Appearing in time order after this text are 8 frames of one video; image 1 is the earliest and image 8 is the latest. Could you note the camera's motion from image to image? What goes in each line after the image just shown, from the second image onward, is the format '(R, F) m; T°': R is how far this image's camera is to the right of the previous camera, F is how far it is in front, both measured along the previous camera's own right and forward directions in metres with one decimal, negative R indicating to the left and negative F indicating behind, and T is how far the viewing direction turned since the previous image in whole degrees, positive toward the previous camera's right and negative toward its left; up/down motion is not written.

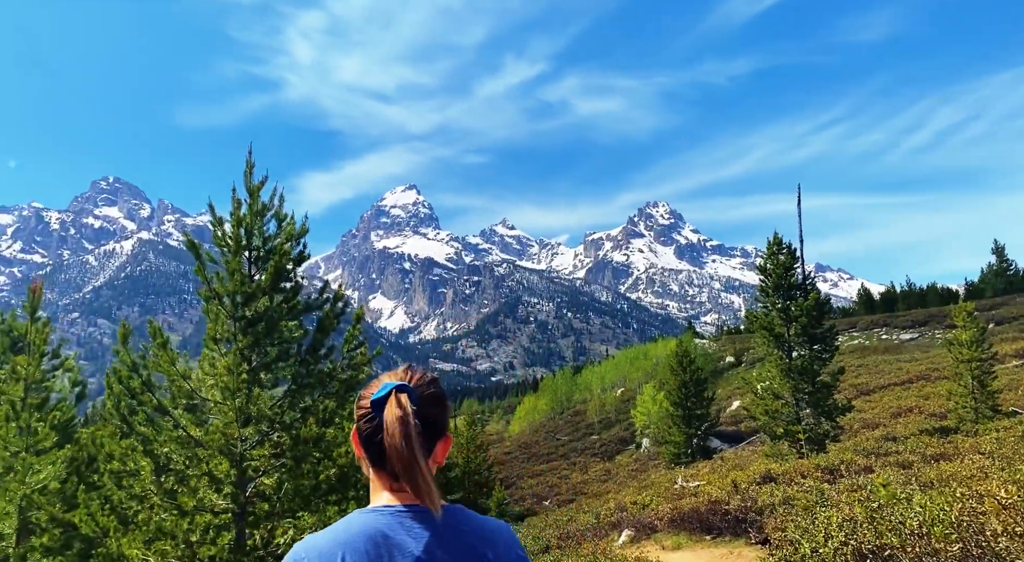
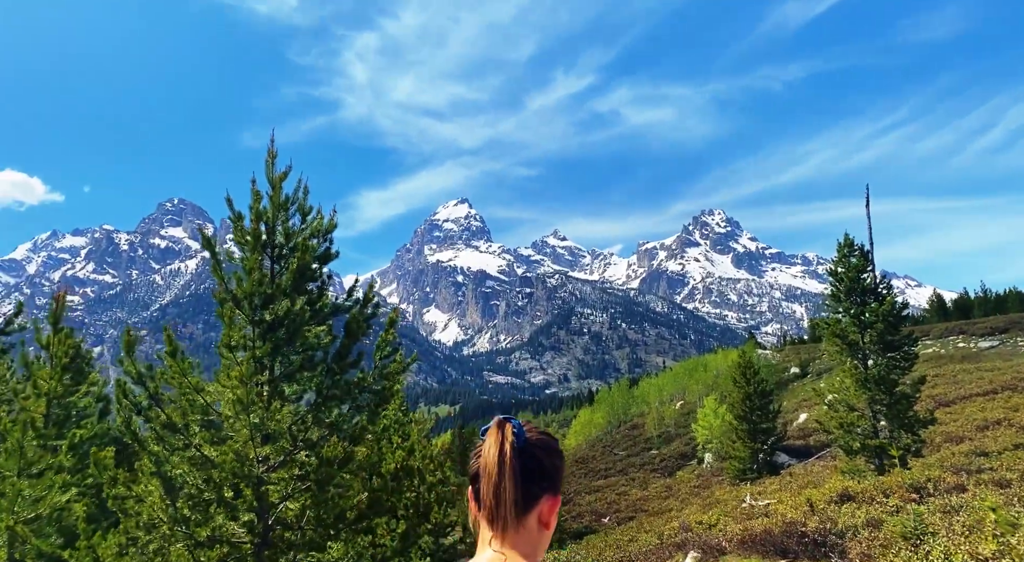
(0.0, +1.4) m; -4°
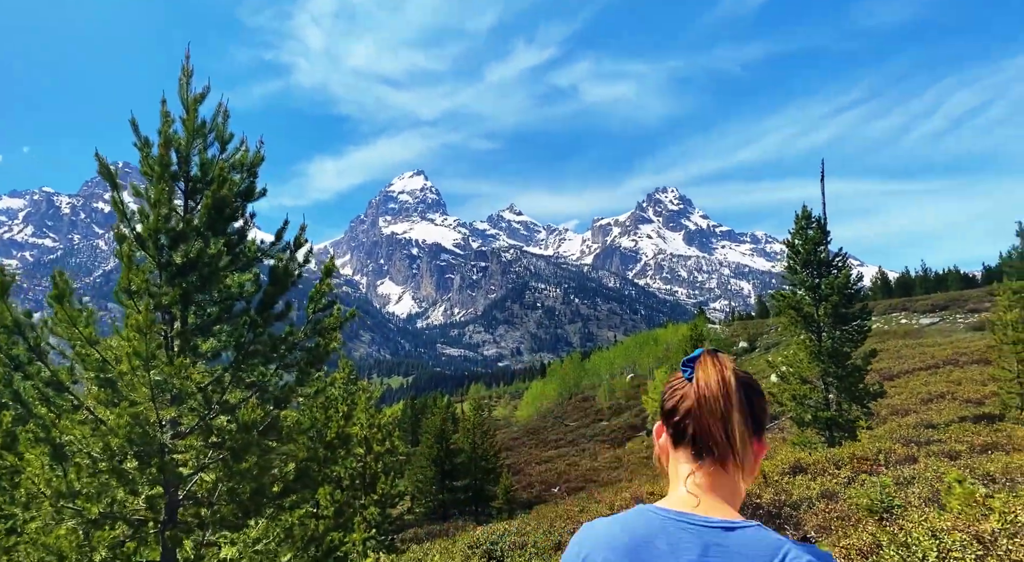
(0.0, +1.2) m; +3°
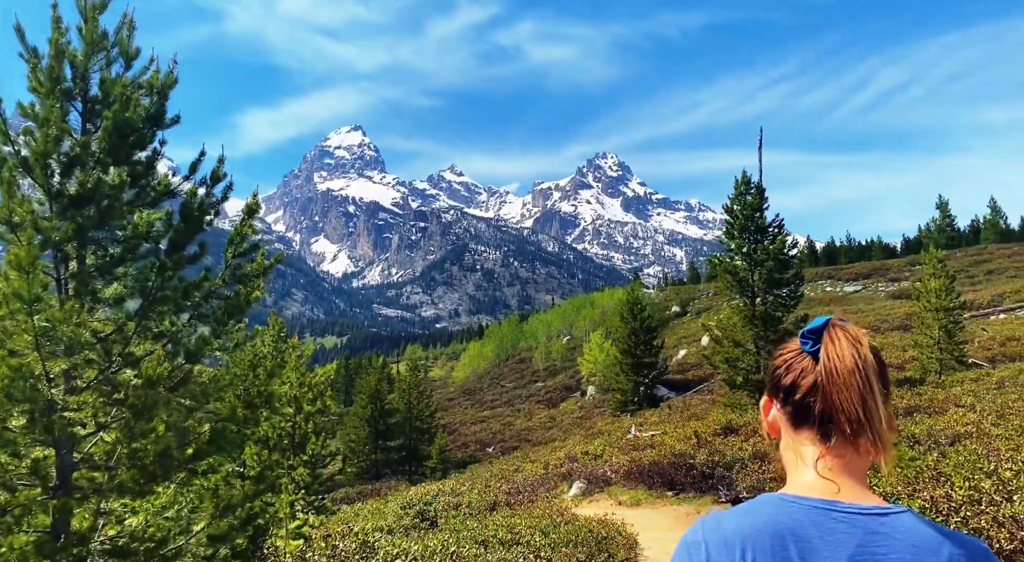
(-0.1, +0.7) m; +5°
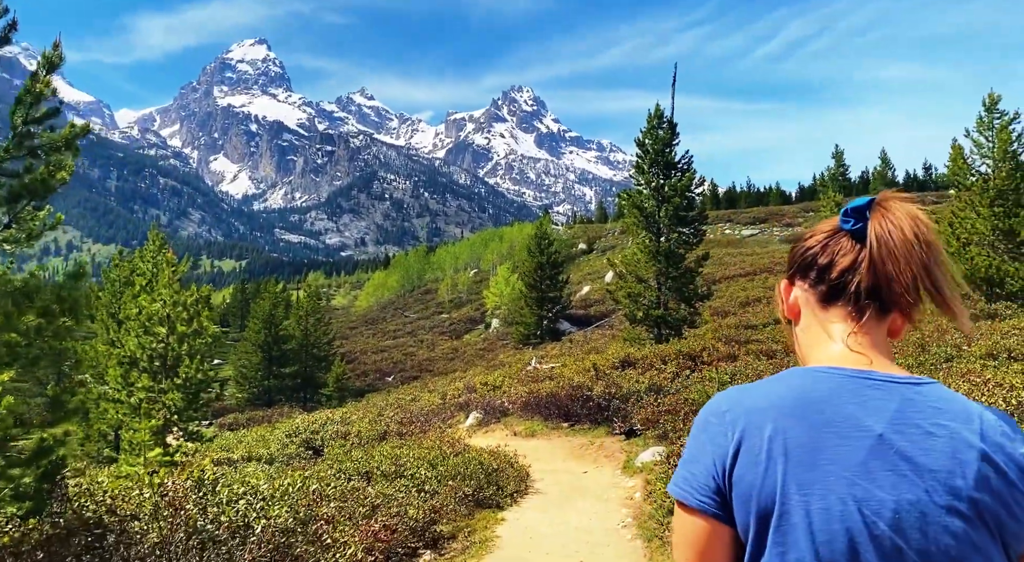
(+0.3, +1.2) m; +7°
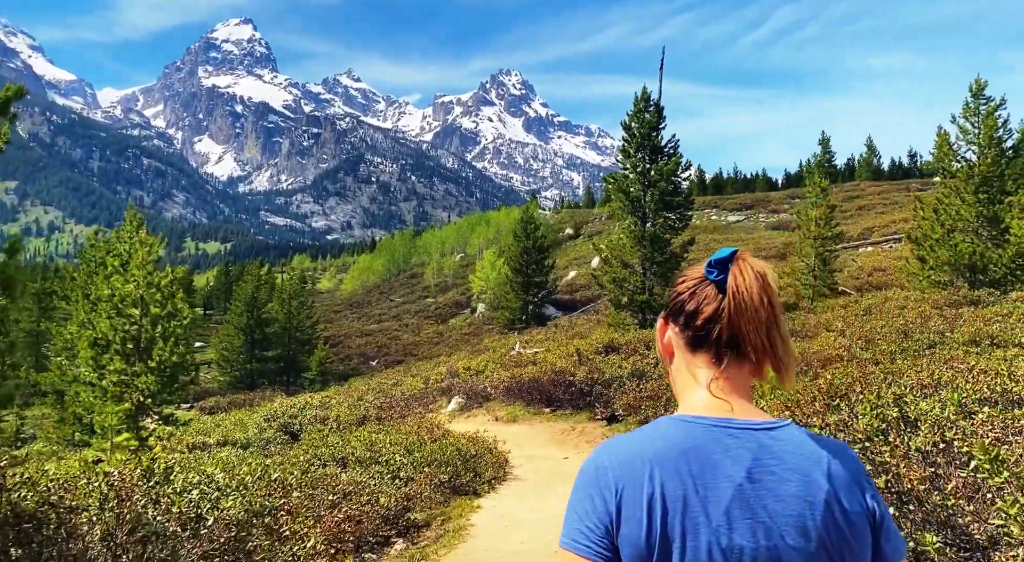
(+0.1, +0.4) m; +1°
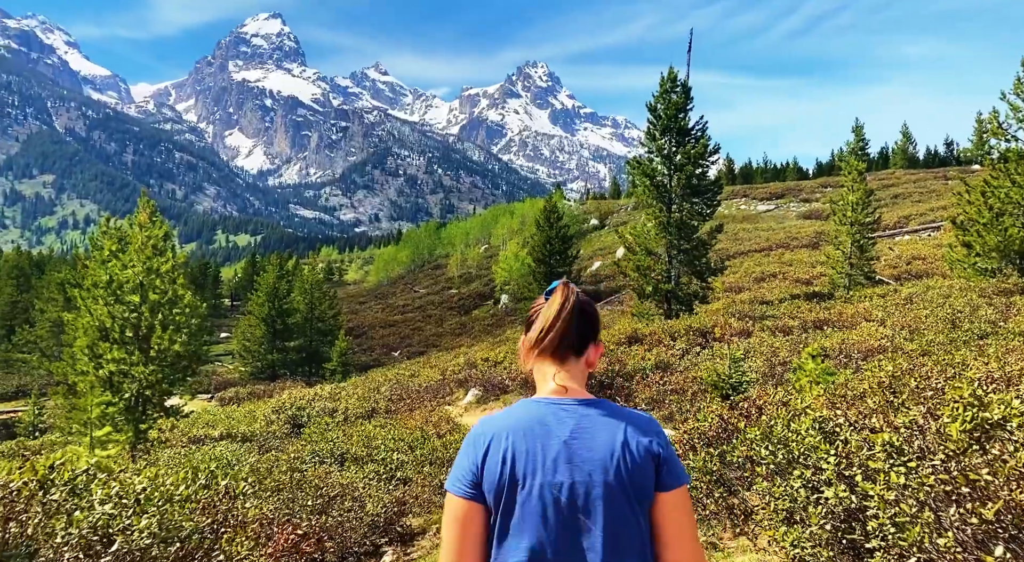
(+0.3, +1.3) m; -2°
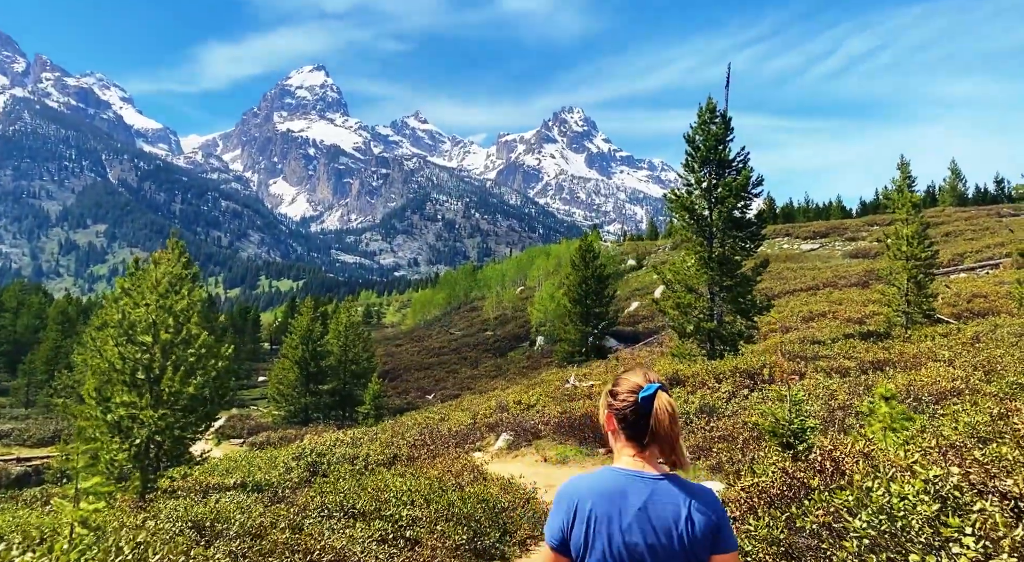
(+0.2, +1.4) m; -3°
